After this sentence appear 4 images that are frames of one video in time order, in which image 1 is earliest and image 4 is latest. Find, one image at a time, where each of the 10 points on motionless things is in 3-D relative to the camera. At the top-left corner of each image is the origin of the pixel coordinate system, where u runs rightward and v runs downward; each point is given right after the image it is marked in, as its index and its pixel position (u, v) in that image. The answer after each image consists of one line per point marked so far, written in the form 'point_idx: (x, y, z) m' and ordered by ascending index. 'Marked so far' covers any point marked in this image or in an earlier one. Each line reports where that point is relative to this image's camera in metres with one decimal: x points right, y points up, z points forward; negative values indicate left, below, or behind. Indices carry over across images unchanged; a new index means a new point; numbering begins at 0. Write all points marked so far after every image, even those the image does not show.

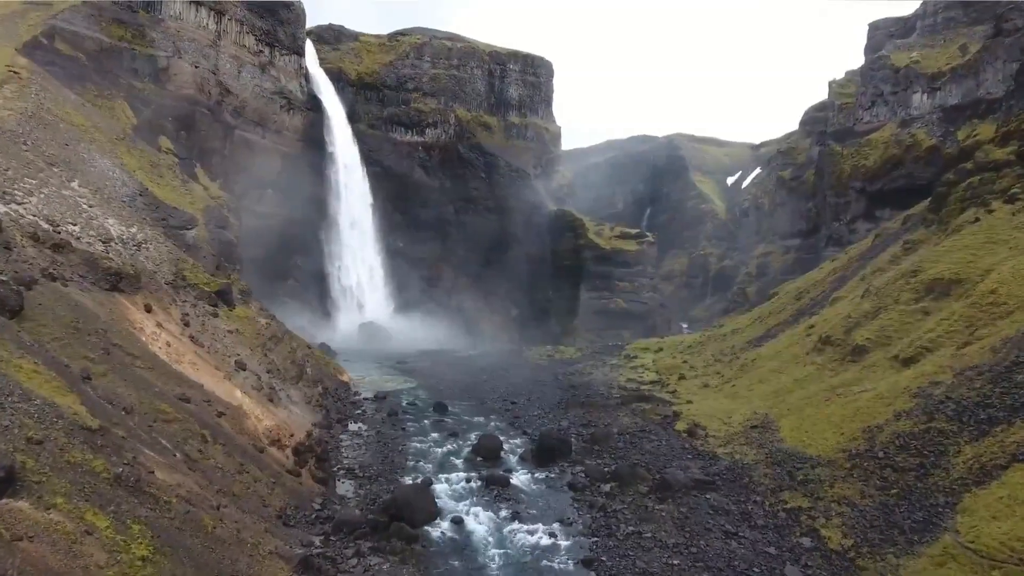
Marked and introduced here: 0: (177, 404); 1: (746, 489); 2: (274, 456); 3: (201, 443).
0: (-8.6, -3.0, +16.3) m
1: (+7.0, -6.0, +18.9) m
2: (-6.6, -4.6, +17.6) m
3: (-7.6, -3.8, +15.5) m
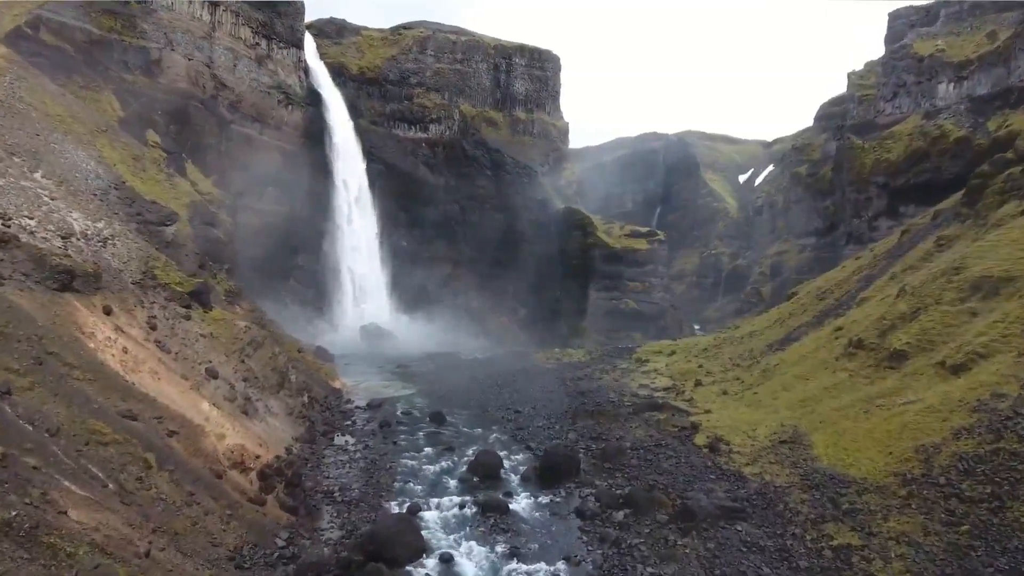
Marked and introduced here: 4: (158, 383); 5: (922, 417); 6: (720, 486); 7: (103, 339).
0: (-8.6, -2.9, +13.9) m
1: (+7.0, -6.0, +16.4) m
2: (-6.7, -4.6, +15.2) m
3: (-7.7, -3.8, +13.2) m
4: (-10.1, -2.7, +18.2) m
5: (+12.0, -3.8, +18.6) m
6: (+6.2, -6.0, +19.1) m
7: (-11.5, -1.4, +17.8) m
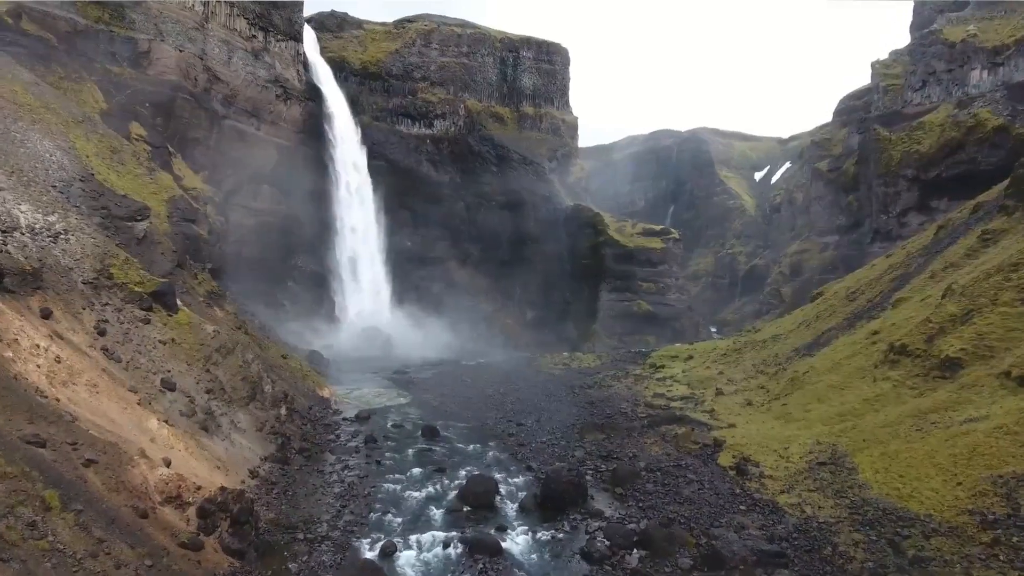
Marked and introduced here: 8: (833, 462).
0: (-8.9, -2.9, +11.4) m
1: (+6.8, -5.9, +13.5) m
2: (-6.9, -4.6, +12.6) m
3: (-7.9, -3.8, +10.6) m
4: (-10.3, -2.7, +15.7) m
5: (+11.9, -3.7, +15.7) m
6: (+6.1, -5.9, +16.2) m
7: (-11.6, -1.4, +15.3) m
8: (+9.6, -5.2, +18.9) m
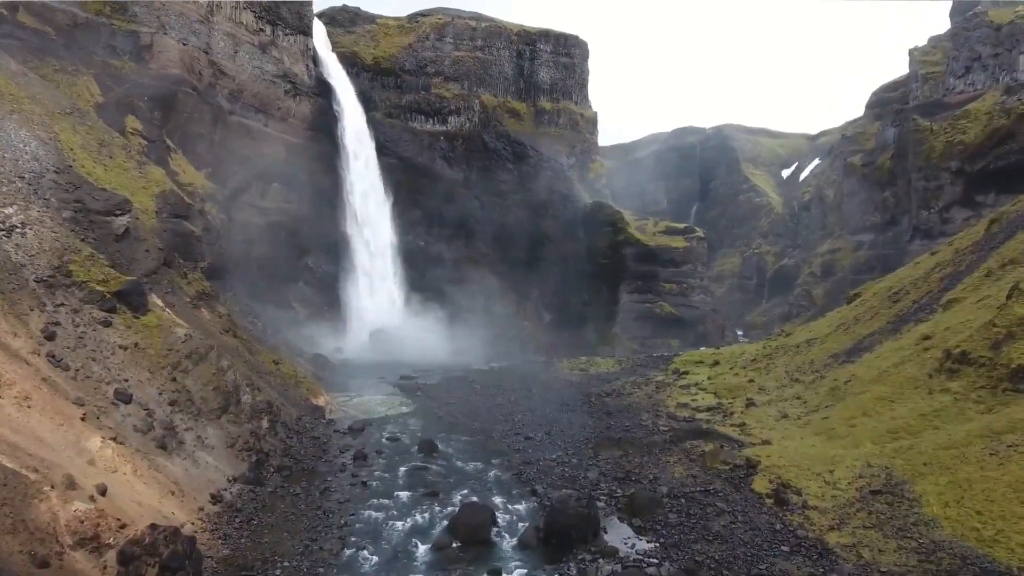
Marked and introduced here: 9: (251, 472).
0: (-9.1, -2.8, +9.1) m
1: (+6.6, -5.8, +10.7) m
2: (-7.1, -4.5, +10.3) m
3: (-8.2, -3.7, +8.3) m
4: (-10.4, -2.7, +13.5) m
5: (+11.8, -3.7, +12.7) m
6: (+6.0, -5.9, +13.4) m
7: (-11.7, -1.4, +13.1) m
8: (+9.6, -5.1, +16.0) m
9: (-7.6, -5.4, +18.6) m
